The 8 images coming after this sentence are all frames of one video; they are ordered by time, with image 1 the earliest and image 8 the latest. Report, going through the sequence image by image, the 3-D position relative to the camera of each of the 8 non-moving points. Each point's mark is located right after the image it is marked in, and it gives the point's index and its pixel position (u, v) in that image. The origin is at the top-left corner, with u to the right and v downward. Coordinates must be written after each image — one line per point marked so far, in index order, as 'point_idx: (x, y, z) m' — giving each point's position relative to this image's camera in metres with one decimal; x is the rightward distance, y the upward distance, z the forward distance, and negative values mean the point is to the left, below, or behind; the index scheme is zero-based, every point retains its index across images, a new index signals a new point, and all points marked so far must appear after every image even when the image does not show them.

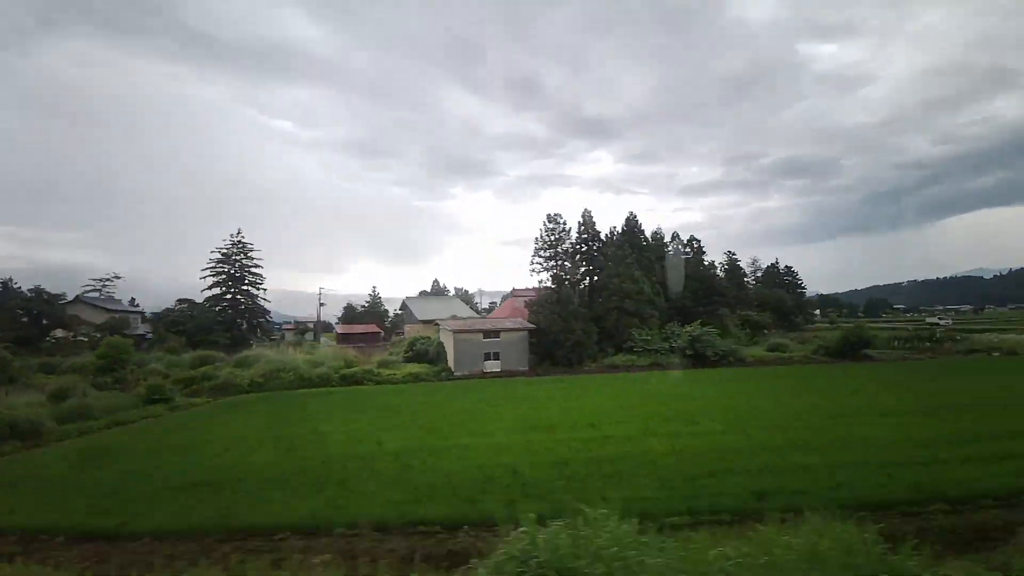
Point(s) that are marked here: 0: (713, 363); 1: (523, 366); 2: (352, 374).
0: (+6.5, -2.5, +19.3) m
1: (+0.3, -2.6, +20.0) m
2: (-5.0, -2.7, +18.2) m
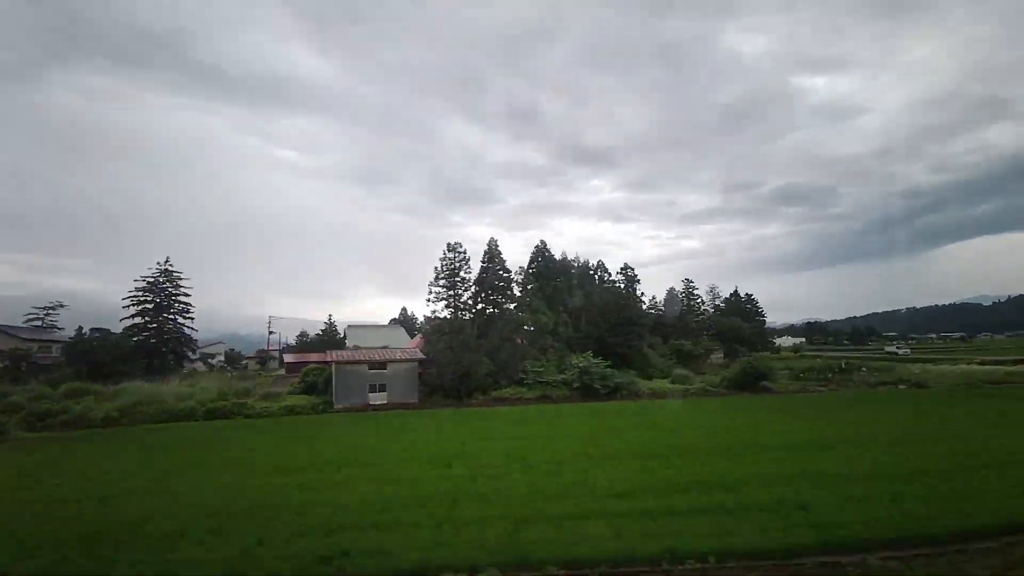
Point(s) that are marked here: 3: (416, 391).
0: (+2.9, -3.4, +18.7) m
1: (-3.3, -3.6, +19.4) m
2: (-8.7, -3.6, +17.6) m
3: (-3.1, -3.4, +19.5) m
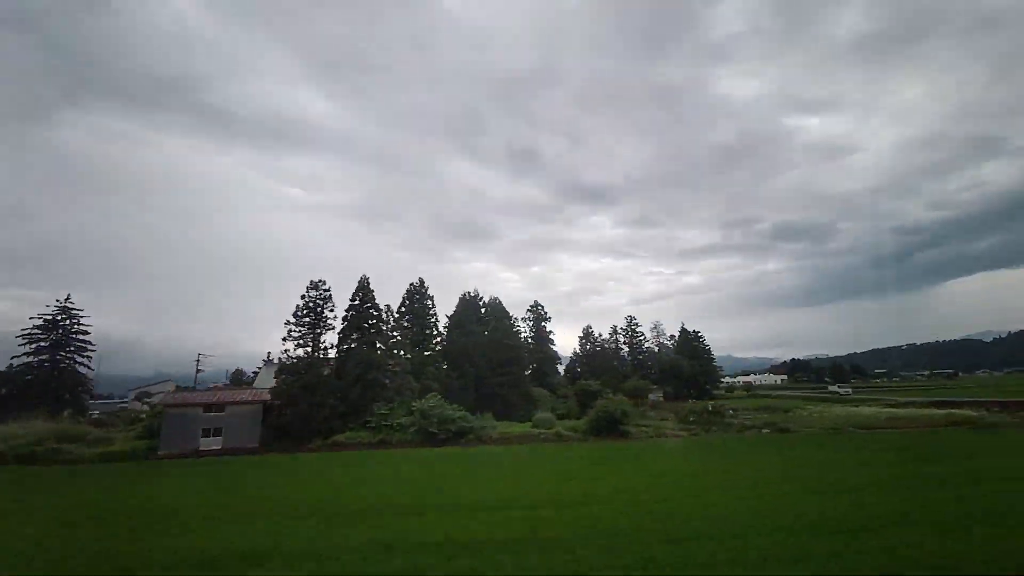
0: (-2.0, -4.6, +17.8) m
1: (-8.2, -4.9, +18.5) m
2: (-13.6, -4.7, +16.8) m
3: (-8.0, -4.7, +18.6) m
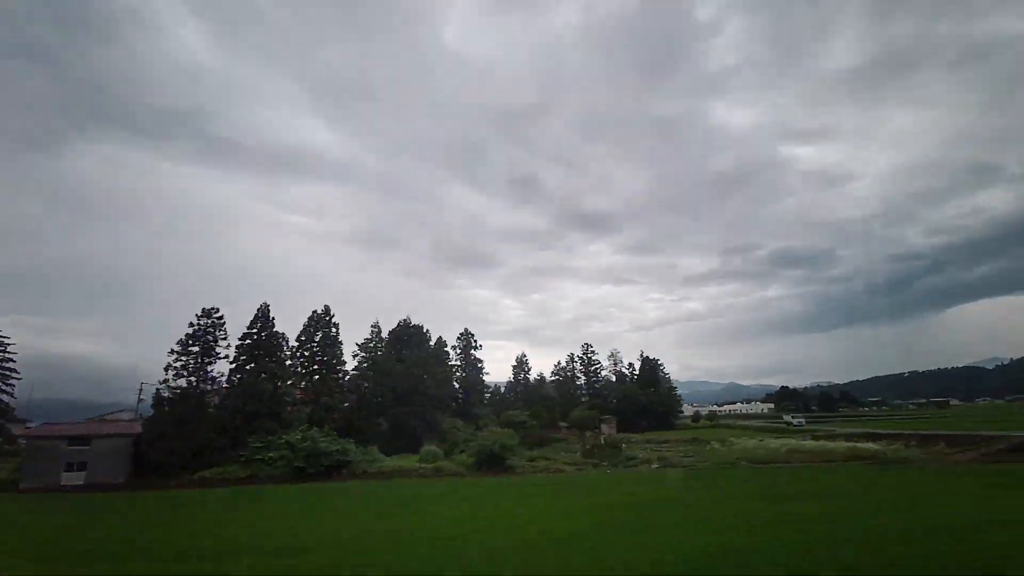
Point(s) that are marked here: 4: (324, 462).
0: (-5.7, -5.4, +17.0) m
1: (-11.9, -5.7, +17.7) m
2: (-17.2, -5.5, +16.0) m
3: (-11.7, -5.5, +17.9) m
4: (-5.6, -5.1, +17.4) m
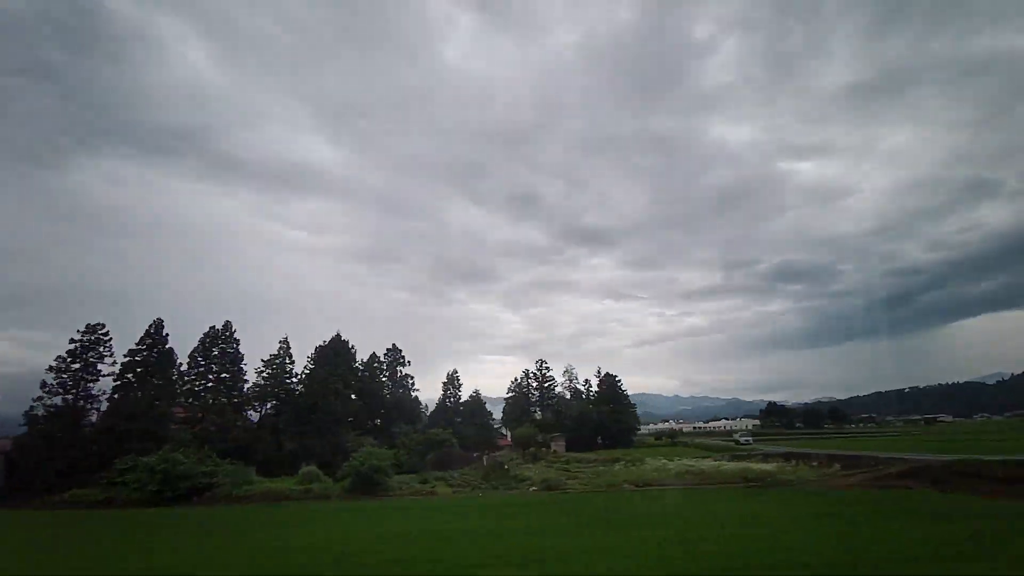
0: (-9.3, -5.8, +16.2) m
1: (-15.5, -6.1, +17.0) m
2: (-20.9, -5.9, +15.4) m
3: (-15.3, -5.9, +17.2) m
4: (-9.2, -5.5, +16.7) m
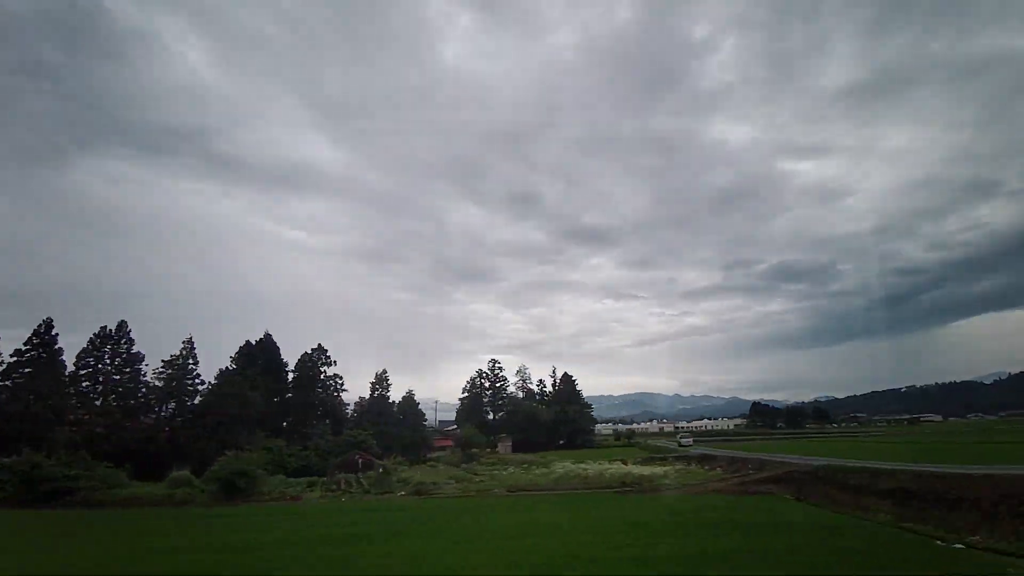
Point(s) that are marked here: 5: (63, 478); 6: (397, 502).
0: (-12.9, -5.8, +15.8) m
1: (-19.1, -6.1, +16.6) m
2: (-24.5, -5.8, +14.9) m
3: (-18.9, -5.9, +16.7) m
4: (-12.8, -5.5, +16.2) m
5: (-12.7, -5.4, +16.6) m
6: (-3.1, -5.9, +16.3) m
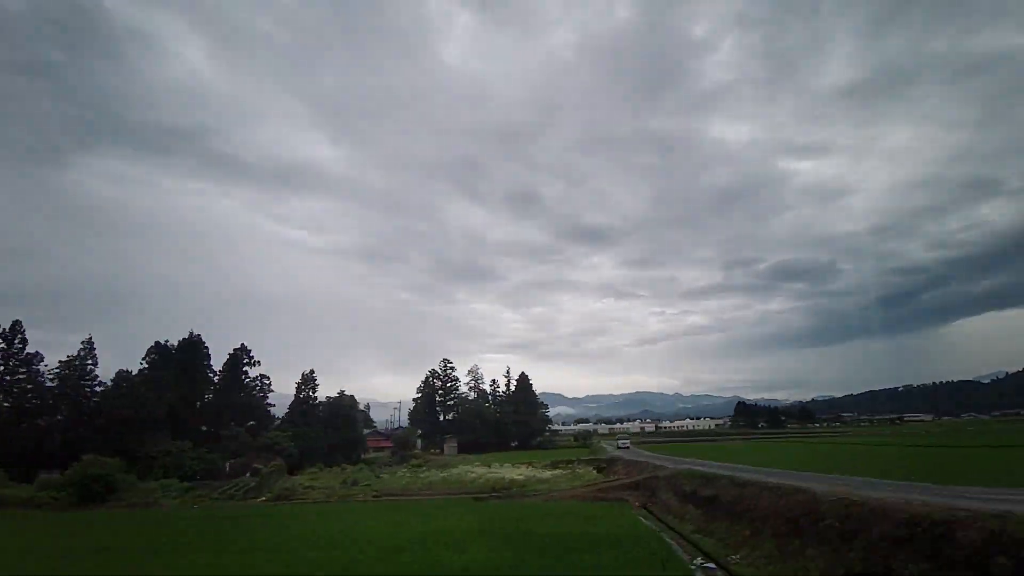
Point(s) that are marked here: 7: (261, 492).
0: (-16.5, -5.8, +15.3) m
1: (-22.7, -6.1, +16.1) m
2: (-28.1, -5.8, +14.5) m
3: (-22.5, -5.9, +16.3) m
4: (-16.4, -5.5, +15.8) m
5: (-16.2, -5.4, +16.1) m
6: (-6.7, -5.9, +15.8) m
7: (-6.9, -5.9, +16.7) m
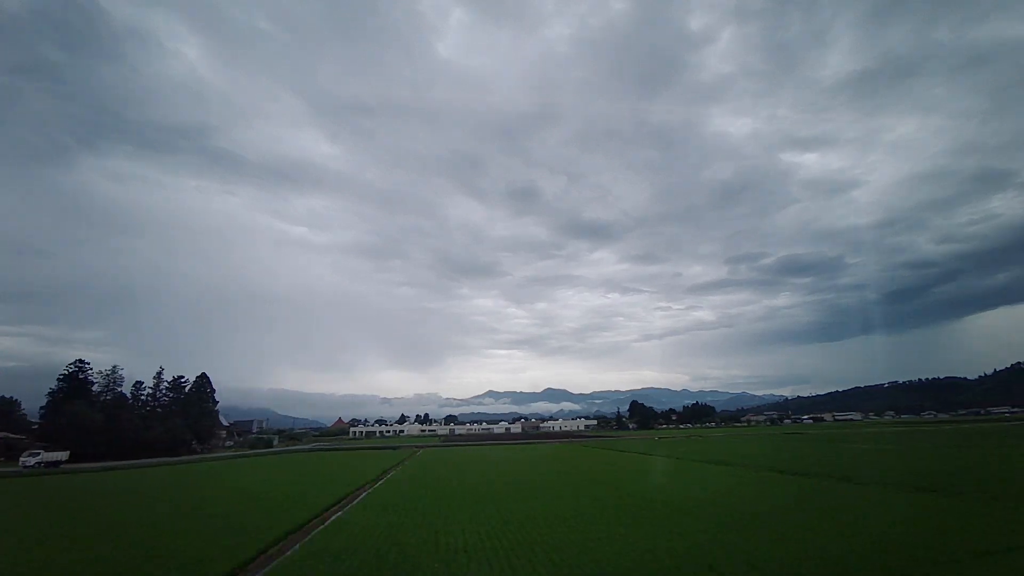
0: (-41.3, -5.6, +11.8) m
1: (-47.4, -5.9, +12.7) m
2: (-52.8, -5.7, +11.1) m
3: (-47.2, -5.7, +12.8) m
4: (-41.1, -5.3, +12.2) m
5: (-41.0, -5.2, +12.6) m
6: (-31.4, -5.7, +12.1) m
7: (-31.6, -5.6, +13.0) m
